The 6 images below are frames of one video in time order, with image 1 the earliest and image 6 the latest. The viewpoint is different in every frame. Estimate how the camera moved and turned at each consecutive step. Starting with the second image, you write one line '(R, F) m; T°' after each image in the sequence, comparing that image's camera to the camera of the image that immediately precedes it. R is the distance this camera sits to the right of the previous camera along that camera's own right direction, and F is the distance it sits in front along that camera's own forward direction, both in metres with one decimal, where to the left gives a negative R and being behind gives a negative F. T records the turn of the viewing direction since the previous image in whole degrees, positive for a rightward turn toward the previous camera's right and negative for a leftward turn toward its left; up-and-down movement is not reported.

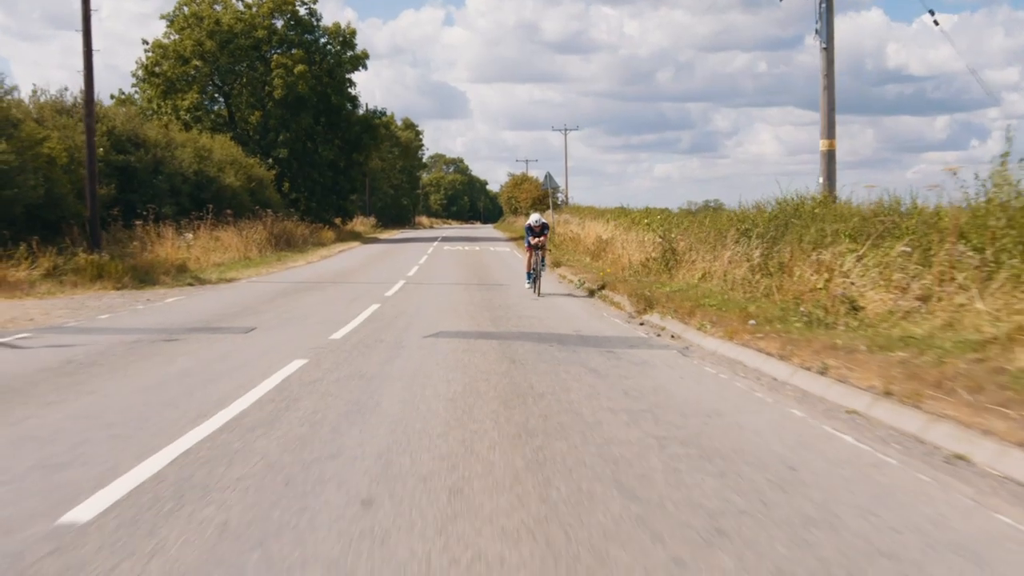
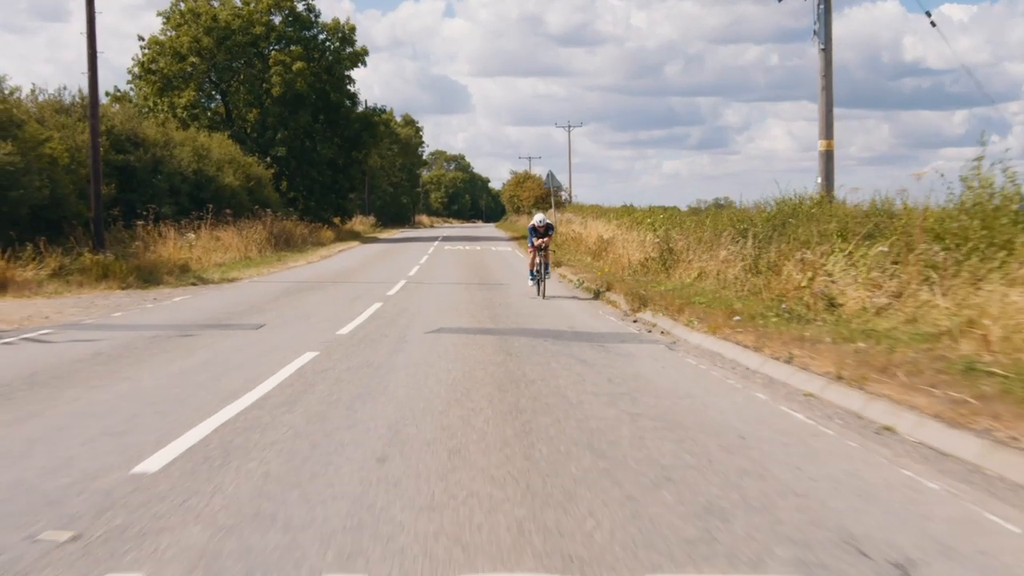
(0.0, -1.2) m; 0°
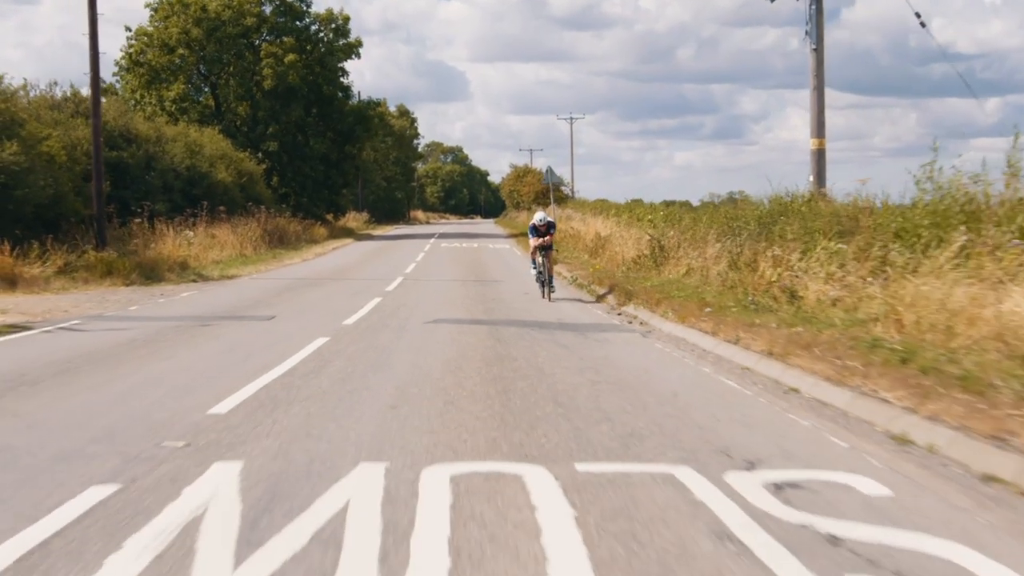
(+0.1, -2.2) m; 0°
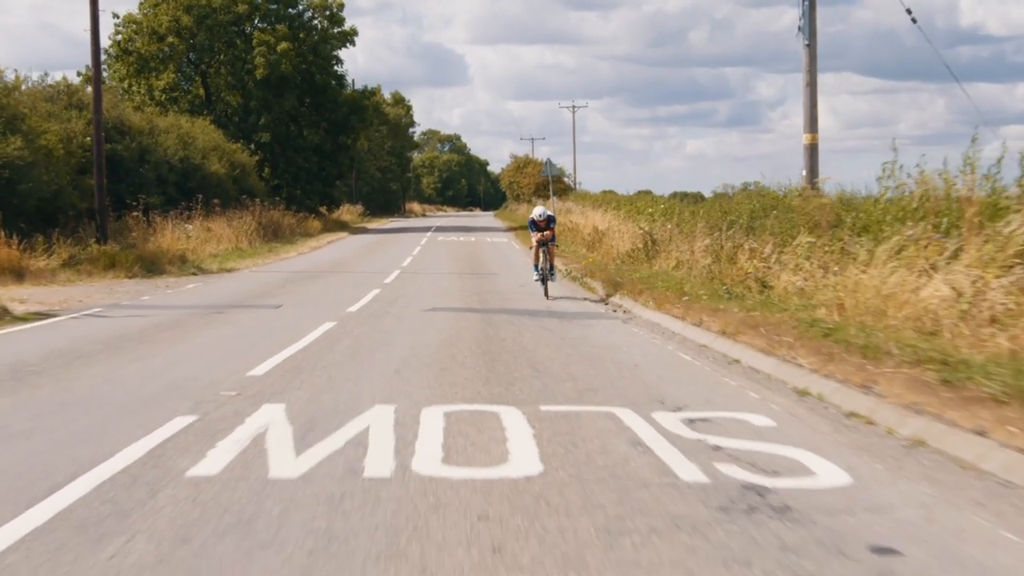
(+0.1, -2.0) m; 0°
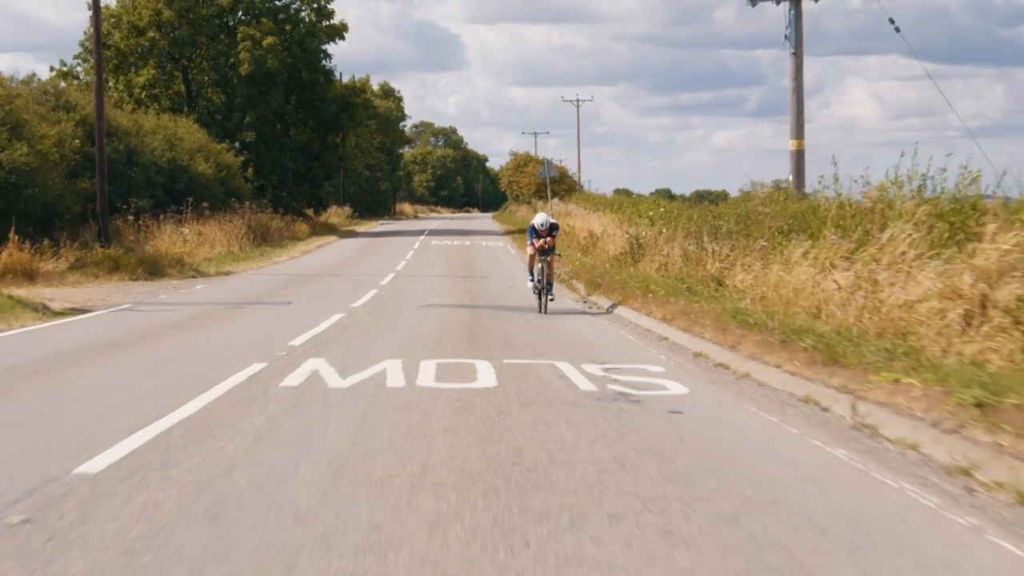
(+0.1, -3.6) m; 0°
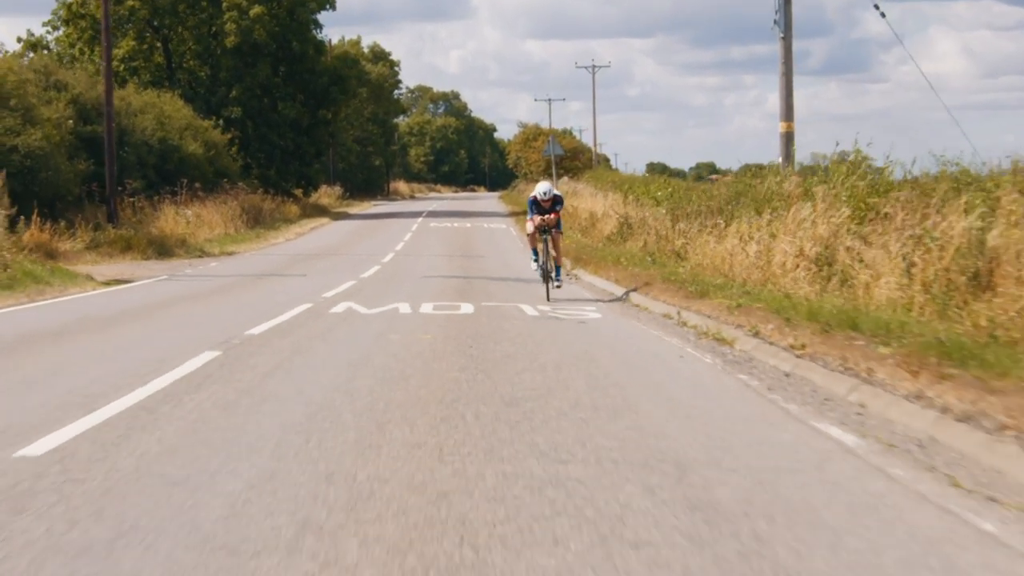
(+0.2, -4.7) m; 0°
